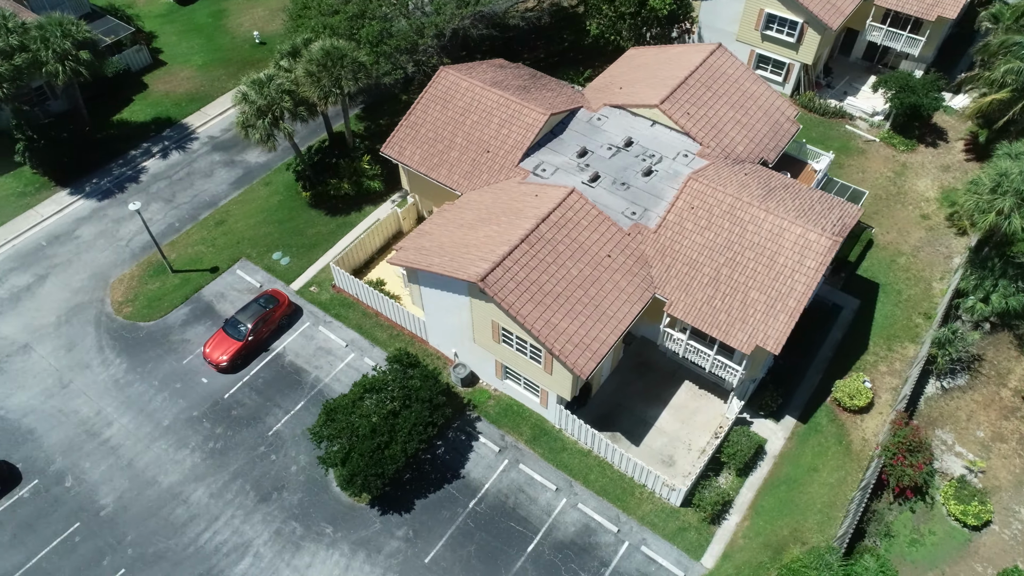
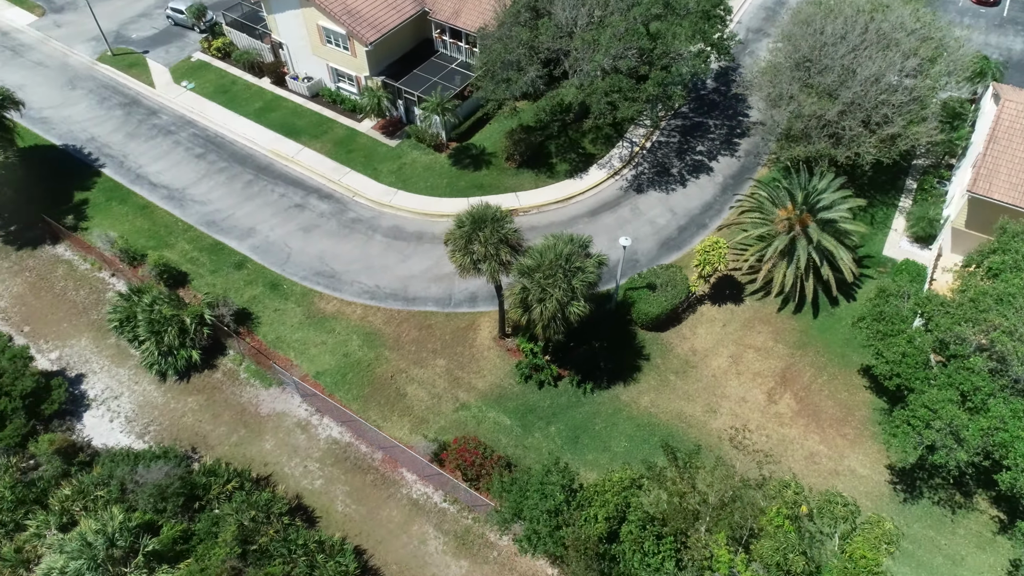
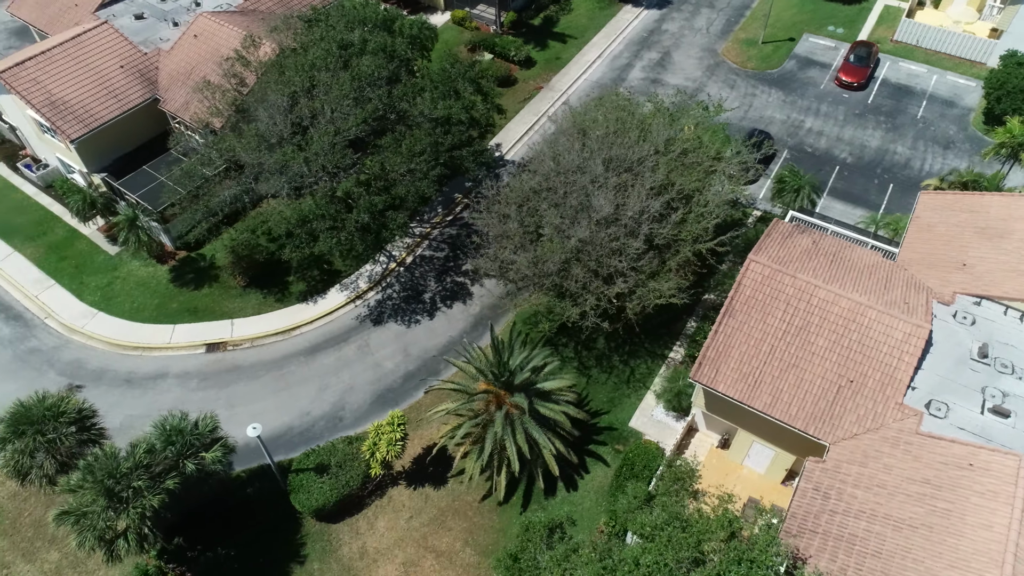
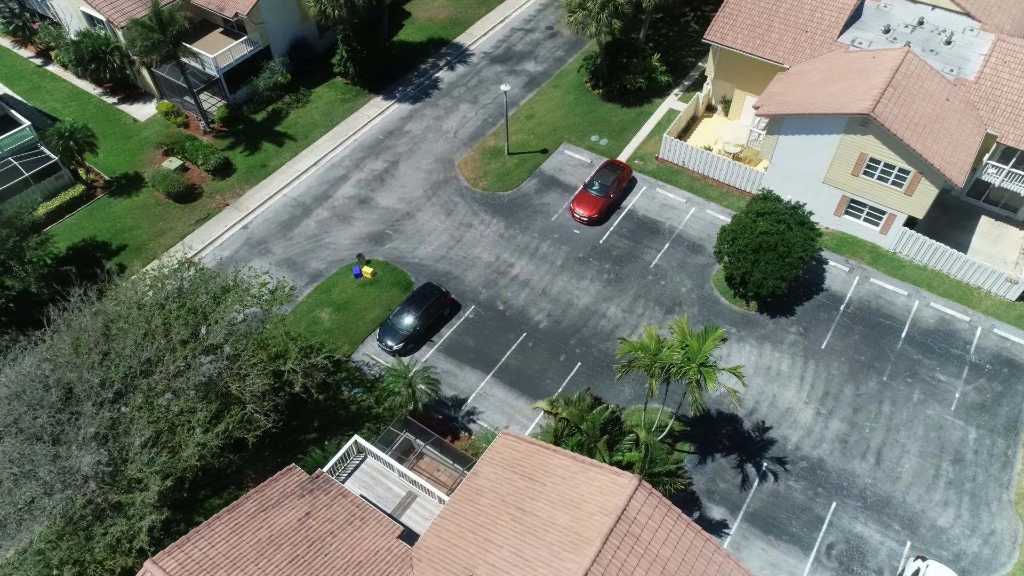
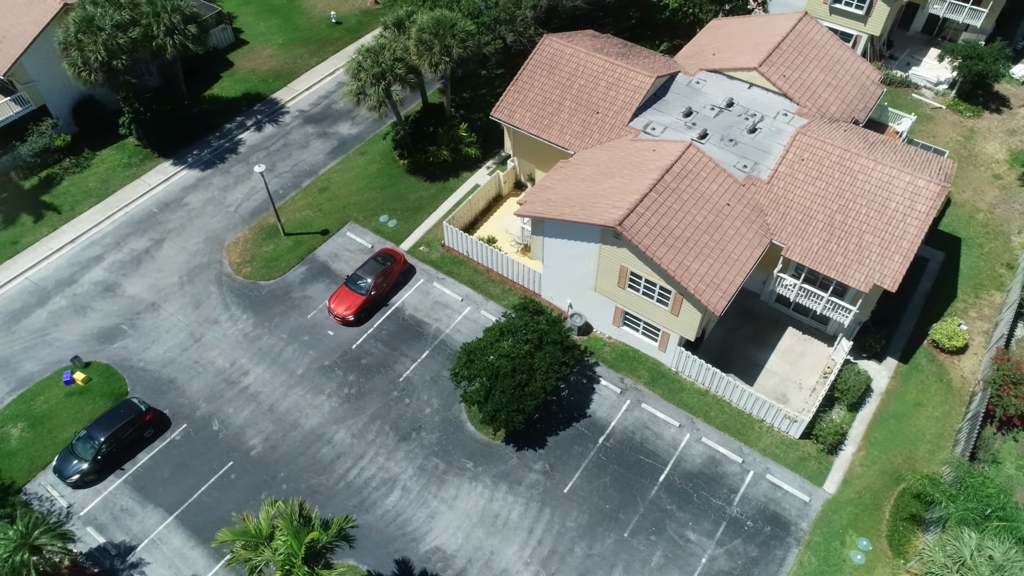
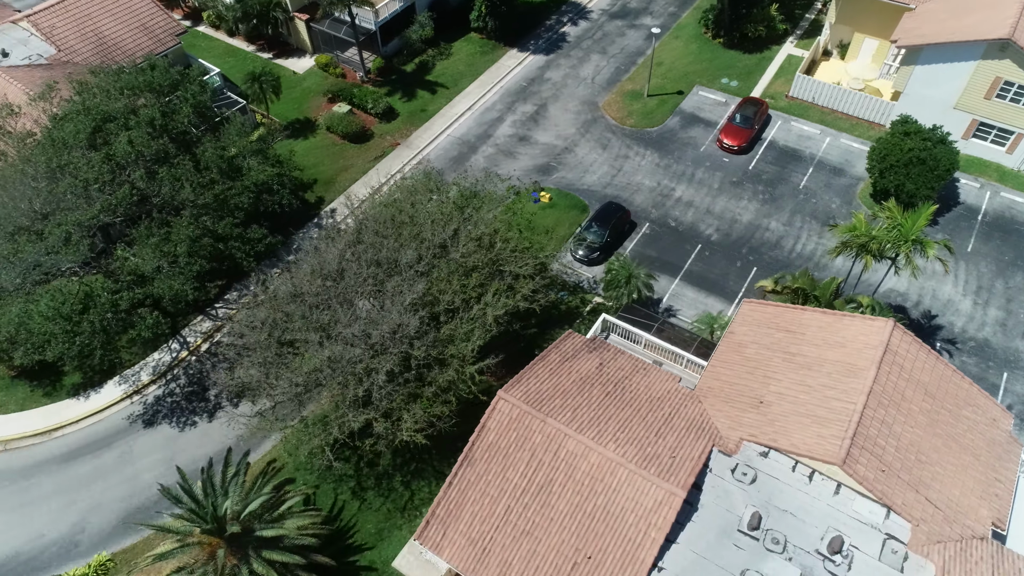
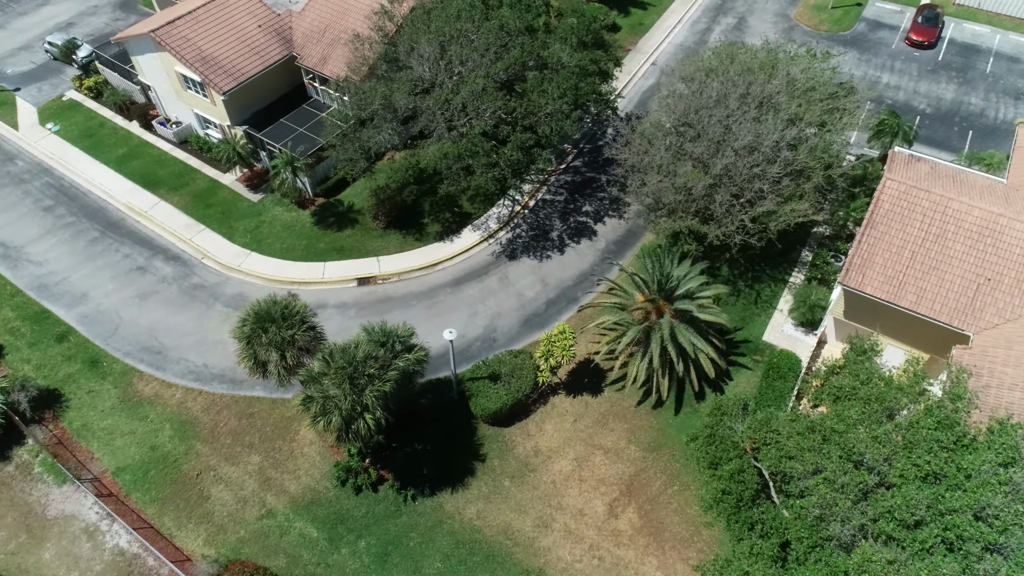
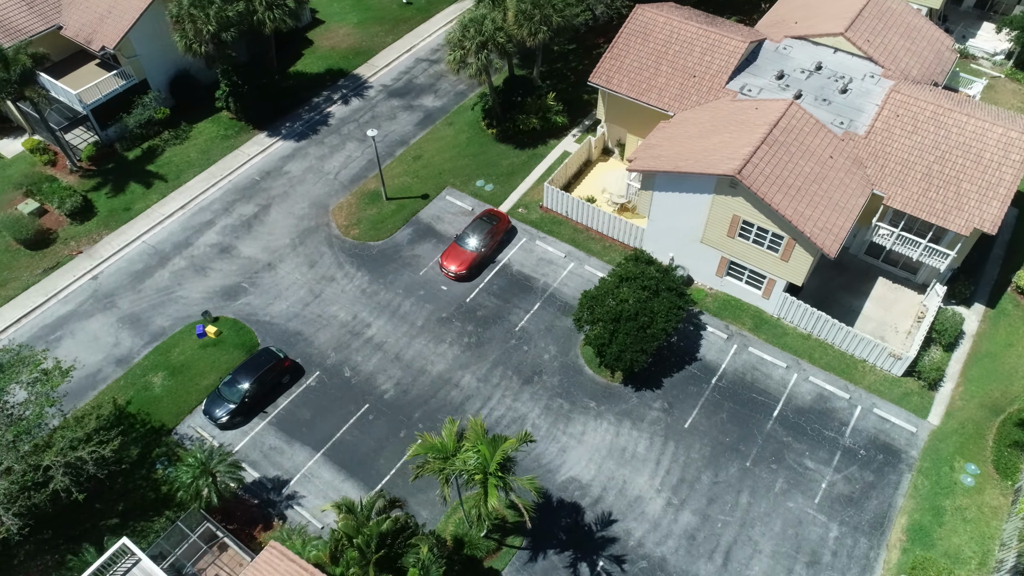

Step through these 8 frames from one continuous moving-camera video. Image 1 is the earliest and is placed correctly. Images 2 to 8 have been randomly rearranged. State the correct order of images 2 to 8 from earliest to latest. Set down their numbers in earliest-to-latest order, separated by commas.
5, 8, 4, 6, 3, 7, 2
